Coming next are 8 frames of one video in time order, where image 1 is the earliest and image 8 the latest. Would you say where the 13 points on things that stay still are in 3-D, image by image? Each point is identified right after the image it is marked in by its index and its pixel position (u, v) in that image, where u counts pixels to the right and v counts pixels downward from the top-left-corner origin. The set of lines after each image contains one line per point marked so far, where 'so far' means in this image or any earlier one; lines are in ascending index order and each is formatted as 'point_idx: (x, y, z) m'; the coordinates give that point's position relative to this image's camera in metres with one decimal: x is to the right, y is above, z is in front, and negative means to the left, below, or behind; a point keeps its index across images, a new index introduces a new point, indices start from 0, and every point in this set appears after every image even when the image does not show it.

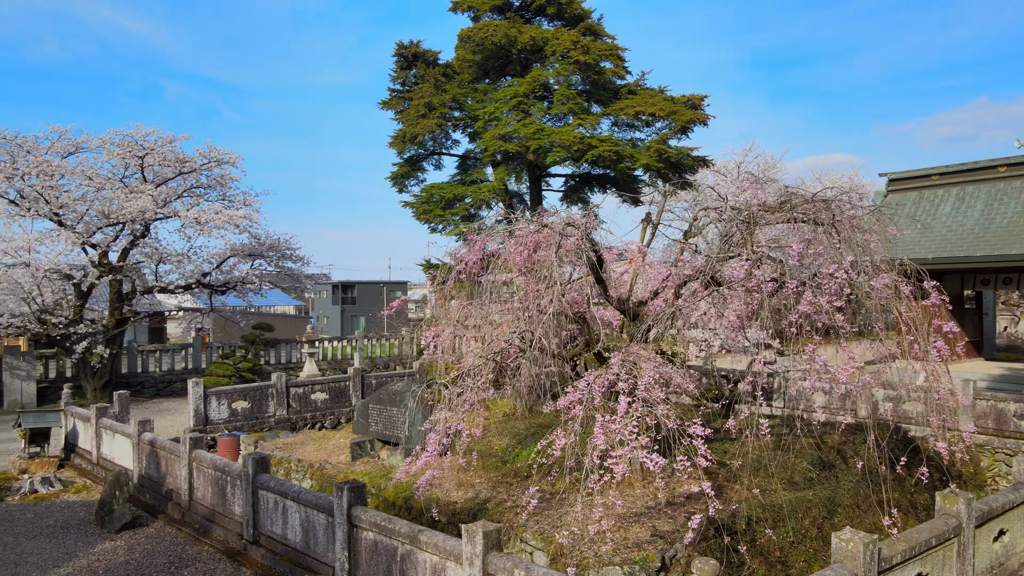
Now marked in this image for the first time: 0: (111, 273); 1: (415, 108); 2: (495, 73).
0: (-7.2, +0.3, +13.2) m
1: (-2.3, +4.2, +17.2) m
2: (-0.4, +5.1, +17.4) m
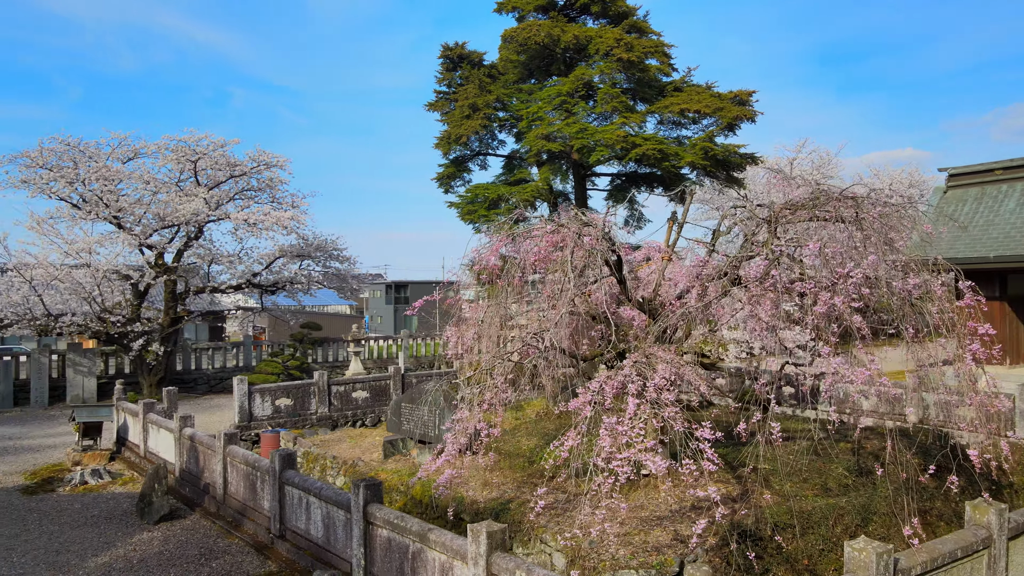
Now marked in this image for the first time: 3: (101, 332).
0: (-6.4, +0.3, +13.7) m
1: (-1.2, +4.2, +17.3) m
2: (+0.6, +5.1, +17.4) m
3: (-7.3, -0.8, +13.1) m
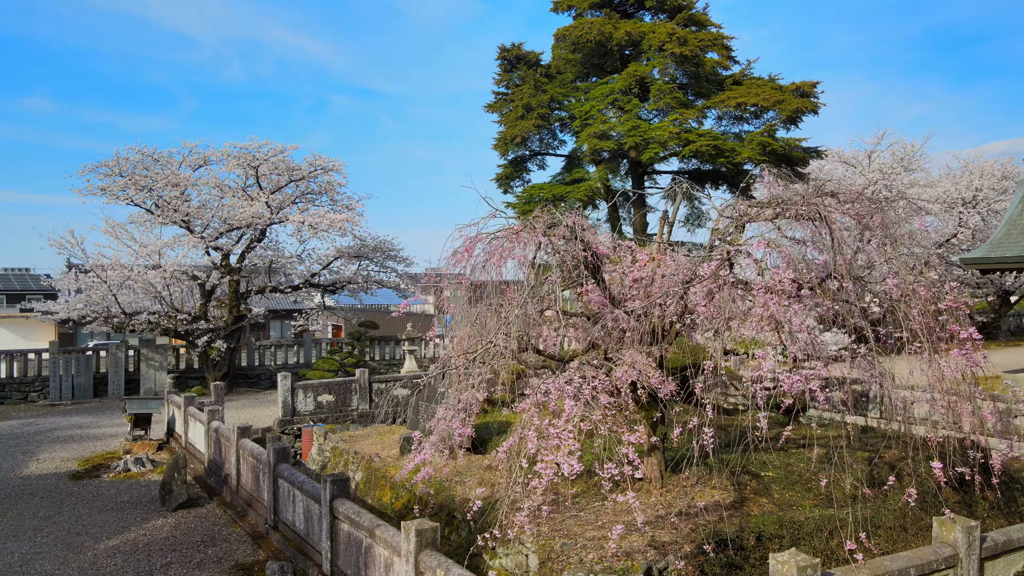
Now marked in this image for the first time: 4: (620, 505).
0: (-5.5, +0.3, +14.4) m
1: (+0.1, +4.2, +17.4) m
2: (+2.0, +5.1, +17.3) m
3: (-6.5, -0.8, +13.9) m
4: (+0.8, -1.6, +5.5) m
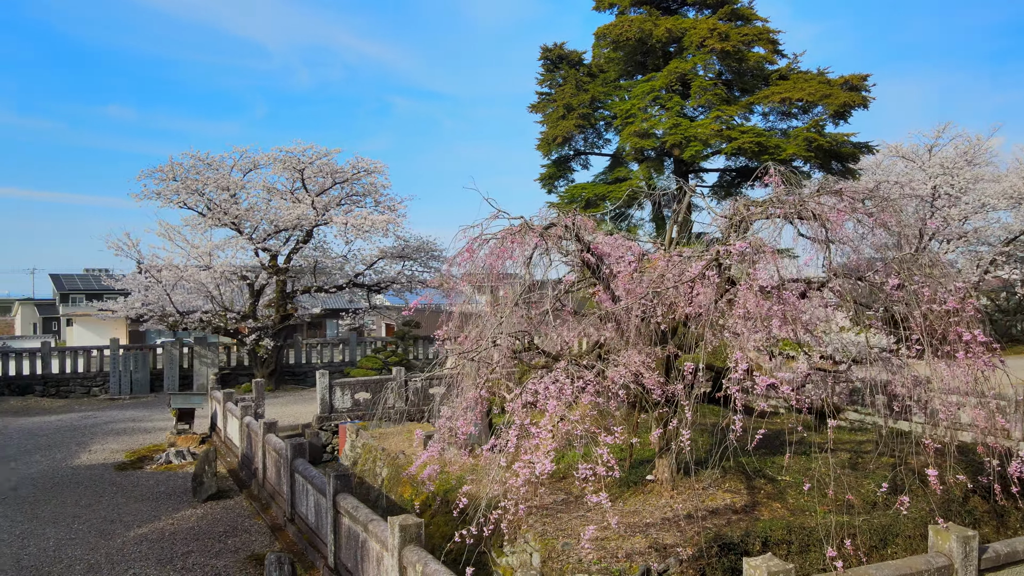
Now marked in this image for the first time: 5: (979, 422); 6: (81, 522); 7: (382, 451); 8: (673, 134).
0: (-4.7, +0.3, +14.9) m
1: (+1.1, +4.2, +17.4) m
2: (+2.9, +5.1, +17.1) m
3: (-5.7, -0.8, +14.5) m
4: (+0.9, -1.6, +5.5) m
5: (+3.4, -1.0, +5.3) m
6: (-3.6, -2.0, +6.2) m
7: (-1.4, -1.8, +8.1) m
8: (+3.4, +3.2, +15.4) m
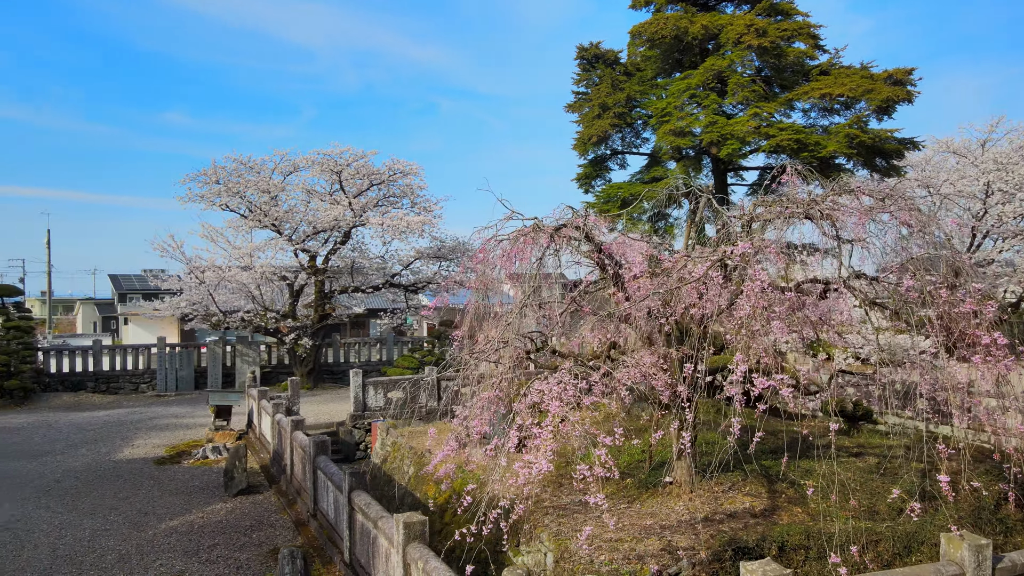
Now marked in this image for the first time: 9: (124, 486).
0: (-4.0, +0.3, +15.2) m
1: (+1.9, +4.2, +17.4) m
2: (+3.8, +5.1, +17.0) m
3: (-5.1, -0.8, +14.8) m
4: (+1.0, -1.6, +5.5) m
5: (+3.5, -1.0, +5.1) m
6: (-3.4, -2.0, +6.4) m
7: (-1.2, -1.8, +8.2) m
8: (+4.1, +3.2, +15.2) m
9: (-3.9, -2.0, +7.4) m
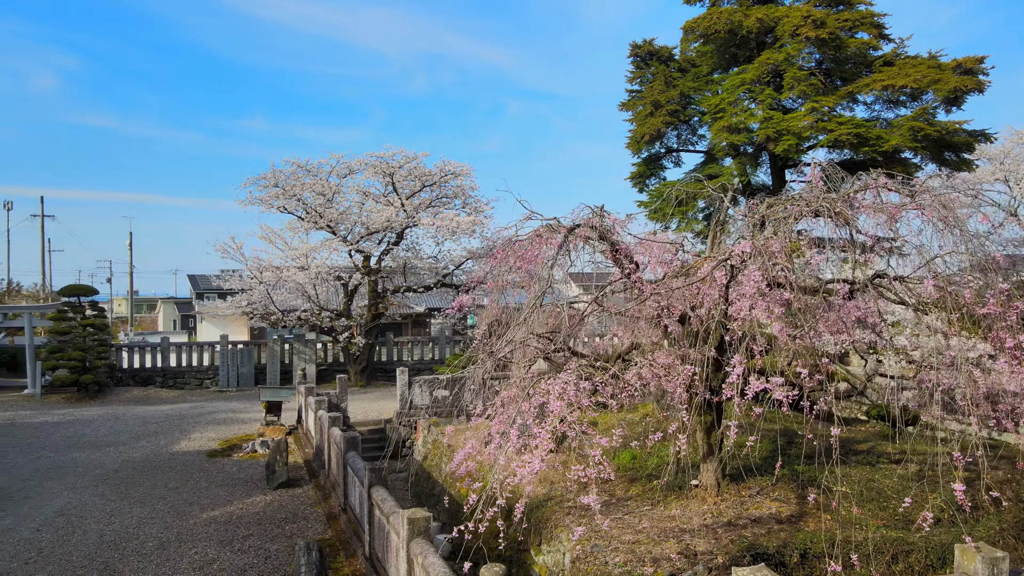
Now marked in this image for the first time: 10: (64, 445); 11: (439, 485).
0: (-3.0, +0.3, +15.5) m
1: (+3.1, +4.2, +17.2) m
2: (+4.9, +5.1, +16.6) m
3: (-4.0, -0.8, +15.2) m
4: (+1.1, -1.6, +5.4) m
5: (+3.6, -1.0, +4.8) m
6: (-3.2, -2.0, +6.7) m
7: (-0.7, -1.8, +8.3) m
8: (+5.1, +3.2, +14.8) m
9: (-3.6, -2.0, +7.8) m
10: (-6.0, -2.1, +9.8) m
11: (-0.7, -2.0, +7.5) m
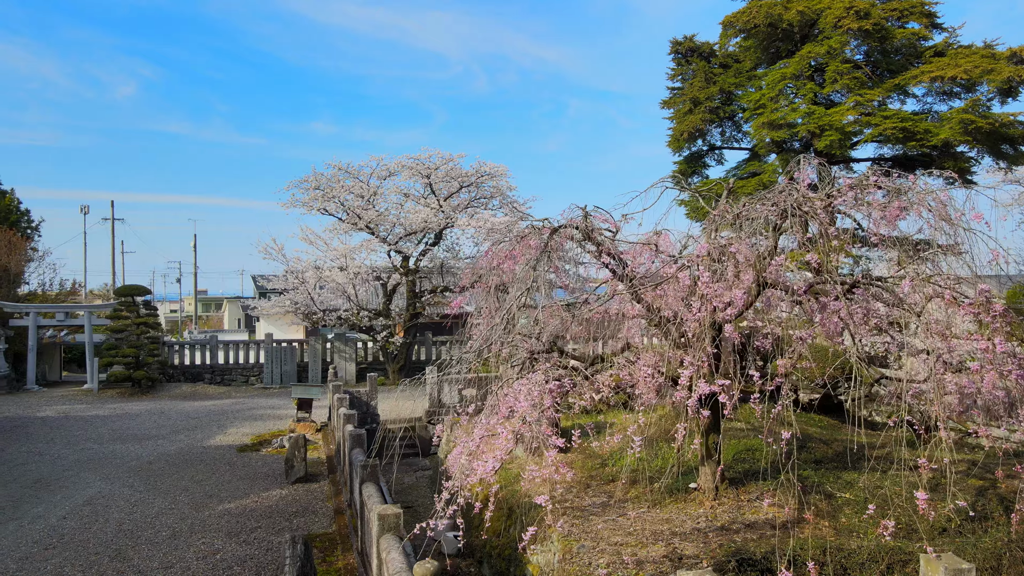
0: (-2.2, +0.3, +15.8) m
1: (+4.0, +4.2, +16.9) m
2: (+5.7, +5.1, +16.2) m
3: (-3.3, -0.8, +15.6) m
4: (+1.1, -1.6, +5.3) m
5: (+3.5, -1.0, +4.6) m
6: (-3.1, -2.0, +7.0) m
7: (-0.6, -1.8, +8.4) m
8: (+5.8, +3.2, +14.4) m
9: (-3.4, -2.0, +8.1) m
10: (-5.6, -2.1, +10.3) m
11: (-0.6, -2.0, +7.6) m
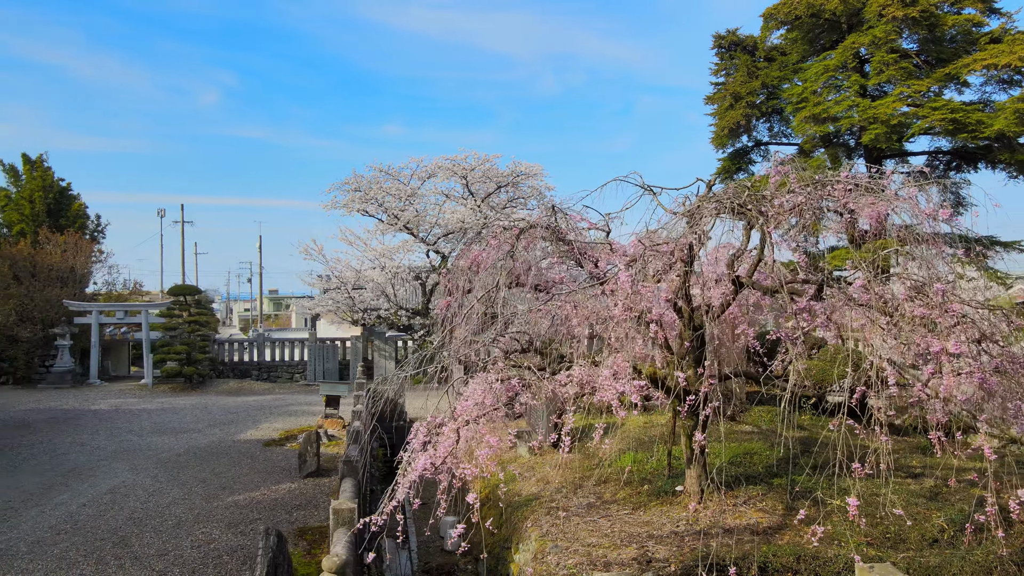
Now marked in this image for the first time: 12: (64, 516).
0: (-1.4, +0.3, +15.9) m
1: (+4.8, +4.2, +16.5) m
2: (+6.5, +5.1, +15.7) m
3: (-2.5, -0.8, +15.8) m
4: (+1.0, -1.6, +5.3) m
5: (+3.3, -1.0, +4.3) m
6: (-3.1, -2.0, +7.3) m
7: (-0.4, -1.8, +8.5) m
8: (+6.4, +3.2, +13.9) m
9: (-3.3, -2.0, +8.4) m
10: (-5.3, -2.1, +10.8) m
11: (-0.6, -2.0, +7.6) m
12: (-3.8, -1.9, +6.2) m
